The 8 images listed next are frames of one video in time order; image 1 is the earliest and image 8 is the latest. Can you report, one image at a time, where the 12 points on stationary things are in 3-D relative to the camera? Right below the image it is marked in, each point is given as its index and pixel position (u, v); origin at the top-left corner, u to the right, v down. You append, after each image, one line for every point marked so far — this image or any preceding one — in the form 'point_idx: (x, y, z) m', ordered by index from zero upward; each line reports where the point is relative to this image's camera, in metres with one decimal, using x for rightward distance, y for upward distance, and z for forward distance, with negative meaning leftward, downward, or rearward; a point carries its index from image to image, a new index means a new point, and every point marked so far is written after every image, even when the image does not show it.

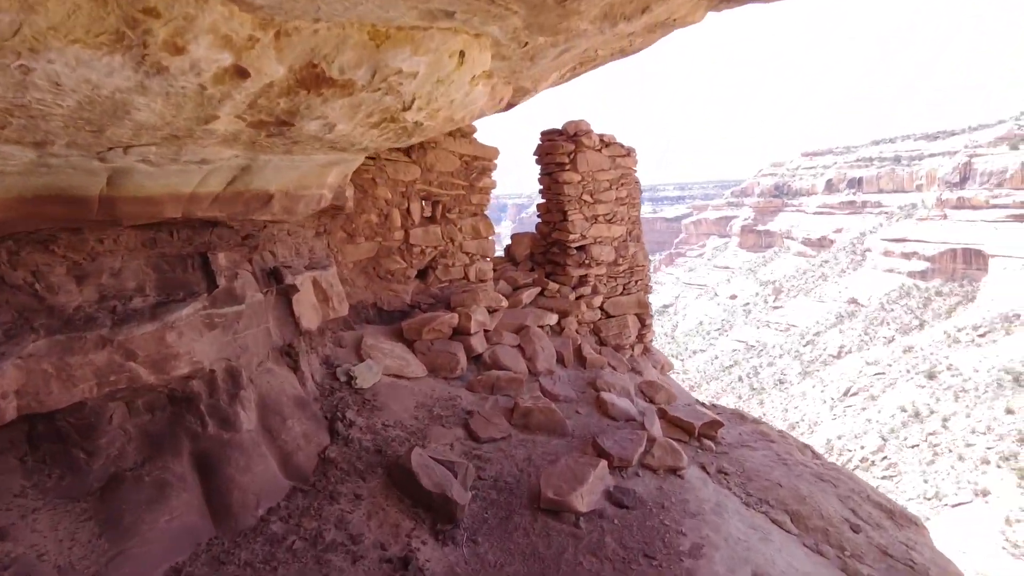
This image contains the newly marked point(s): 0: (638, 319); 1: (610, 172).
0: (+1.1, -0.3, +5.6) m
1: (+0.8, +1.0, +5.4) m
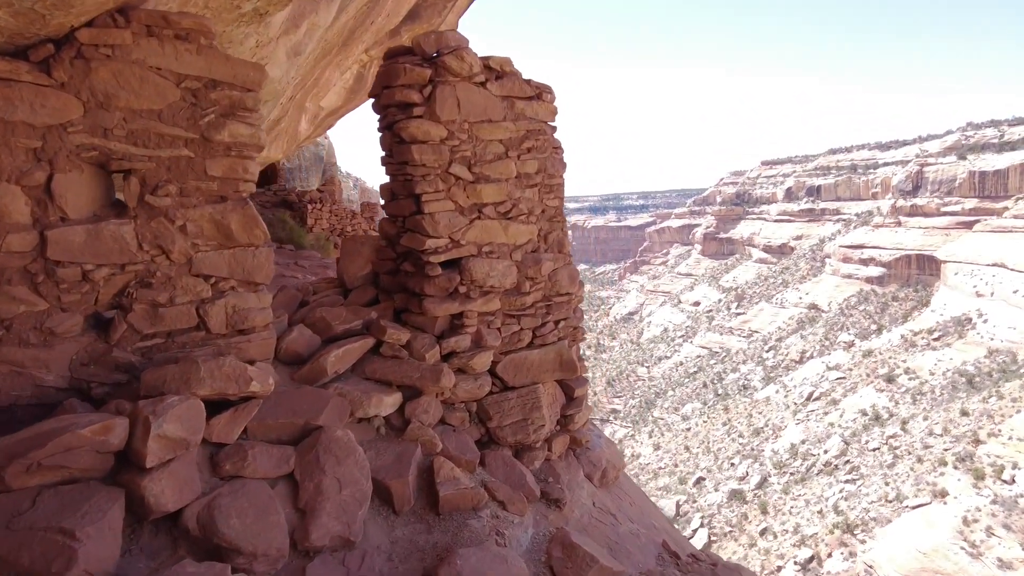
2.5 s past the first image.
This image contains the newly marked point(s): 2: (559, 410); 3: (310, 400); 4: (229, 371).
0: (+0.2, -0.5, +3.2) m
1: (0.0, +0.7, +3.0) m
2: (+0.2, -0.6, +3.1) m
3: (-0.8, -0.4, +2.5) m
4: (-1.0, -0.3, +2.3) m
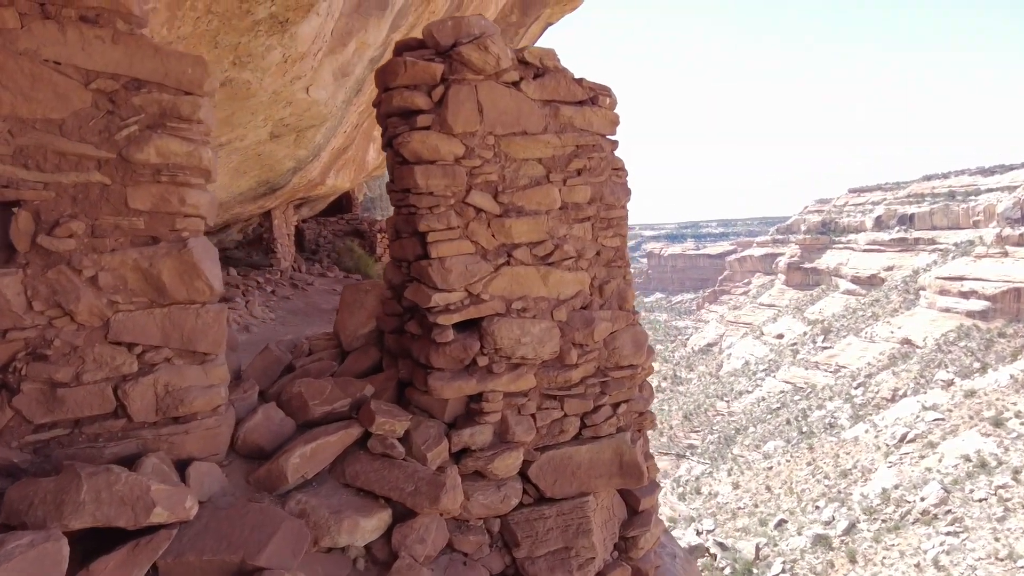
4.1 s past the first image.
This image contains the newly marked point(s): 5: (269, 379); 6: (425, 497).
0: (+0.4, -0.8, +2.3) m
1: (+0.1, +0.5, +2.2) m
2: (+0.4, -0.8, +2.3) m
3: (-0.7, -0.6, +1.7) m
4: (-0.9, -0.5, +1.6) m
5: (-0.9, -0.4, +2.5) m
6: (-0.3, -0.6, +1.9) m
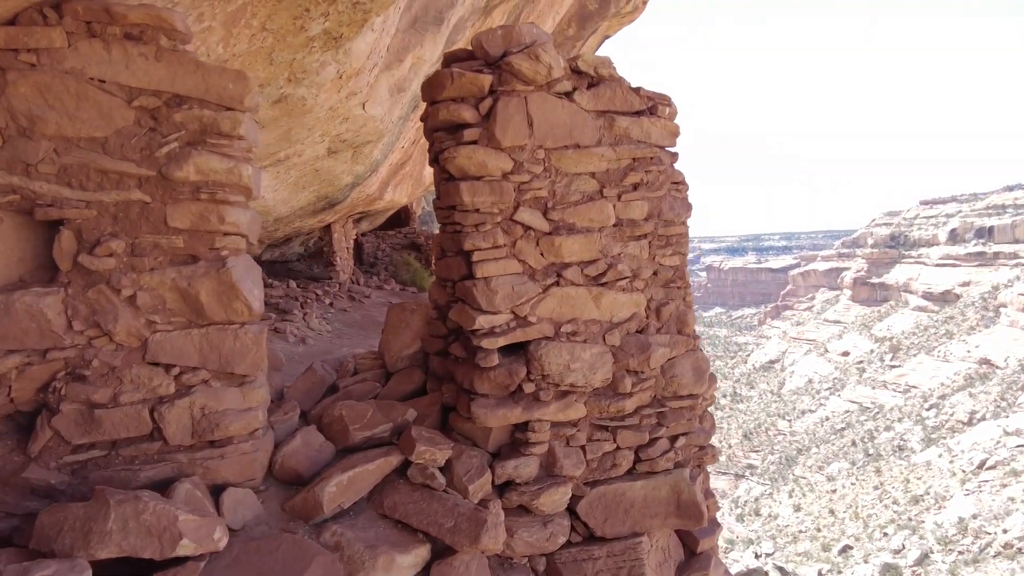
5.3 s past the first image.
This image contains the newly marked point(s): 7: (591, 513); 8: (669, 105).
0: (+0.5, -0.8, +2.1) m
1: (+0.3, +0.4, +2.1) m
2: (+0.5, -0.9, +2.1) m
3: (-0.6, -0.7, +1.7) m
4: (-0.8, -0.5, +1.5) m
5: (-0.7, -0.4, +2.4) m
6: (-0.1, -0.7, +1.8) m
7: (+0.2, -0.7, +2.0) m
8: (+0.5, +0.6, +2.2) m
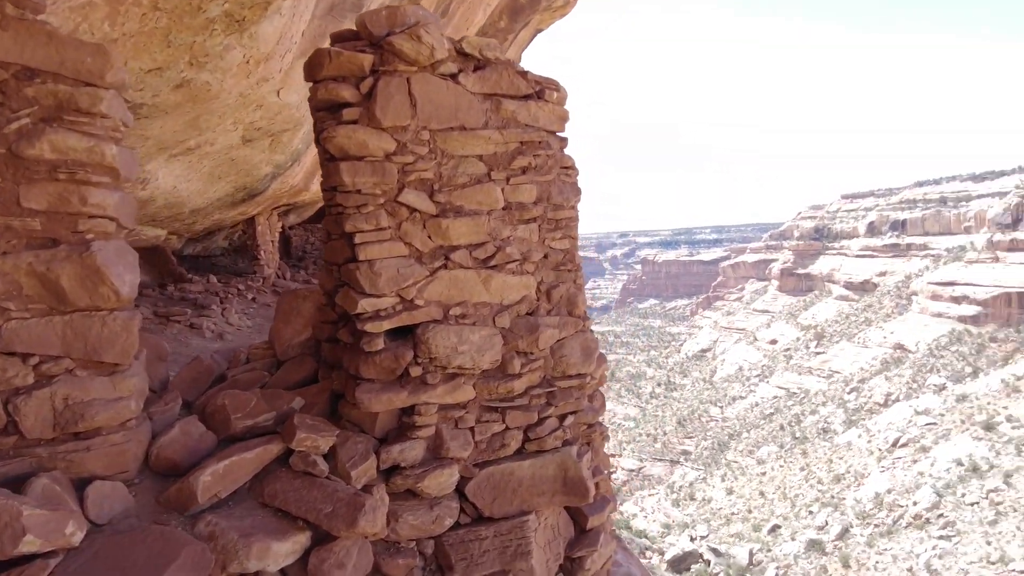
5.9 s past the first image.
0: (+0.2, -0.8, +2.2) m
1: (-0.1, +0.5, +2.1) m
2: (+0.2, -0.8, +2.1) m
3: (-0.9, -0.6, +1.6) m
4: (-1.1, -0.5, +1.4) m
5: (-1.1, -0.4, +2.3) m
6: (-0.5, -0.6, +1.8) m
7: (-0.1, -0.6, +2.0) m
8: (+0.2, +0.7, +2.2) m
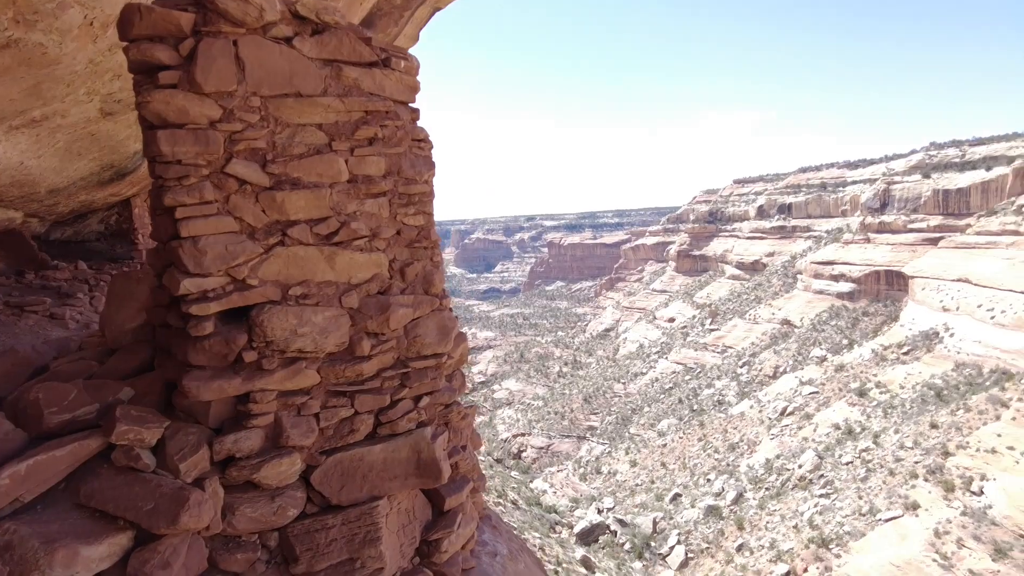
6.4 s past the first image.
0: (-0.3, -0.7, +2.1) m
1: (-0.6, +0.5, +2.0) m
2: (-0.3, -0.8, +2.1) m
3: (-1.3, -0.6, +1.4) m
4: (-1.5, -0.5, +1.2) m
5: (-1.6, -0.3, +2.1) m
6: (-0.9, -0.6, +1.6) m
7: (-0.6, -0.6, +1.9) m
8: (-0.3, +0.8, +2.1) m
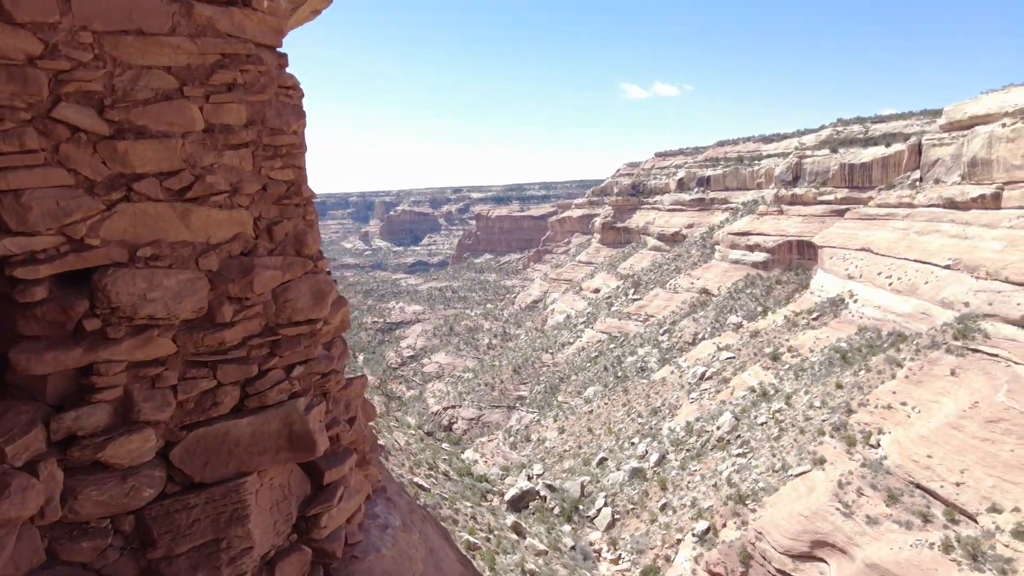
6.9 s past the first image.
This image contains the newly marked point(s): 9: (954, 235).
0: (-0.6, -0.6, +2.0) m
1: (-0.9, +0.6, +1.8) m
2: (-0.7, -0.7, +2.0) m
3: (-1.5, -0.5, +1.2) m
4: (-1.7, -0.4, +0.9) m
5: (-2.0, -0.2, +1.8) m
6: (-1.2, -0.5, +1.5) m
7: (-0.9, -0.5, +1.8) m
8: (-0.7, +0.9, +2.0) m
9: (+8.4, +1.0, +12.3) m
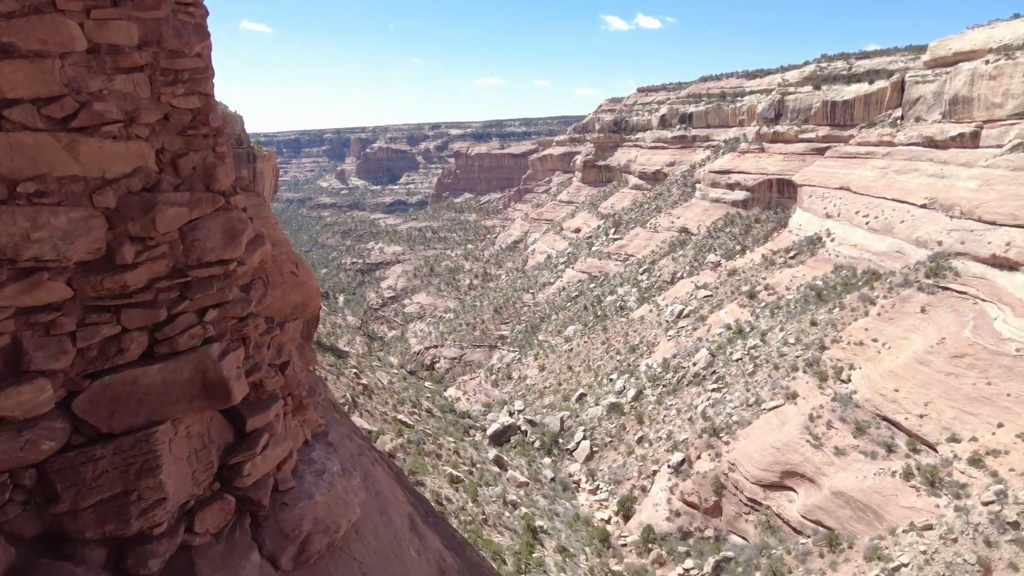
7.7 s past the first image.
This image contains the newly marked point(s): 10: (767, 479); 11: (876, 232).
0: (-0.9, -0.4, +1.9) m
1: (-1.1, +0.8, +1.6) m
2: (-0.9, -0.5, +1.9) m
3: (-1.7, -0.4, +1.1) m
4: (-1.9, -0.3, +0.8) m
5: (-2.2, -0.1, +1.7) m
6: (-1.4, -0.4, +1.4) m
7: (-1.1, -0.3, +1.7) m
8: (-0.9, +1.0, +1.7) m
9: (+7.9, +2.2, +12.3) m
10: (+3.1, -2.4, +8.0) m
11: (+7.0, +1.1, +12.7) m
